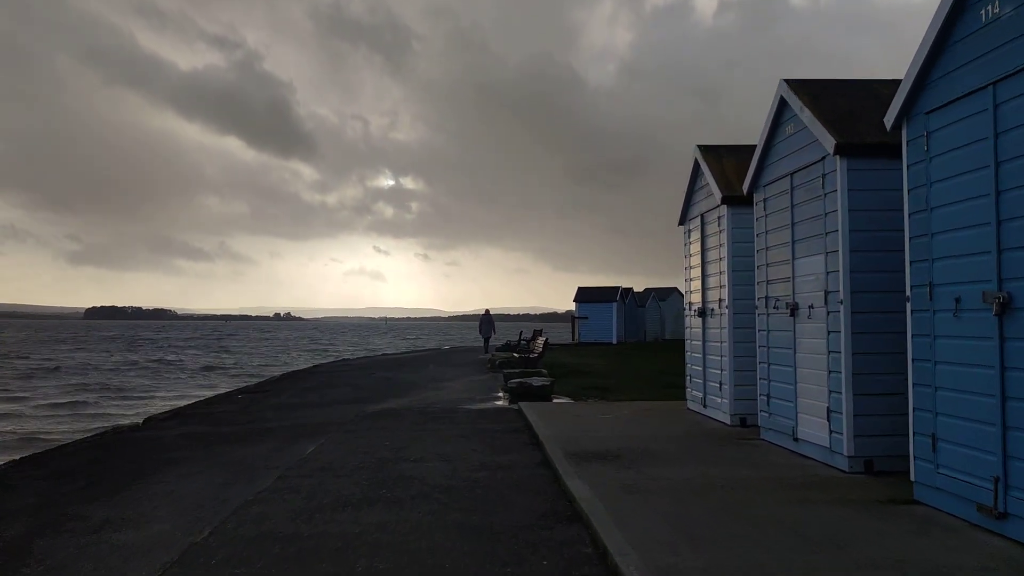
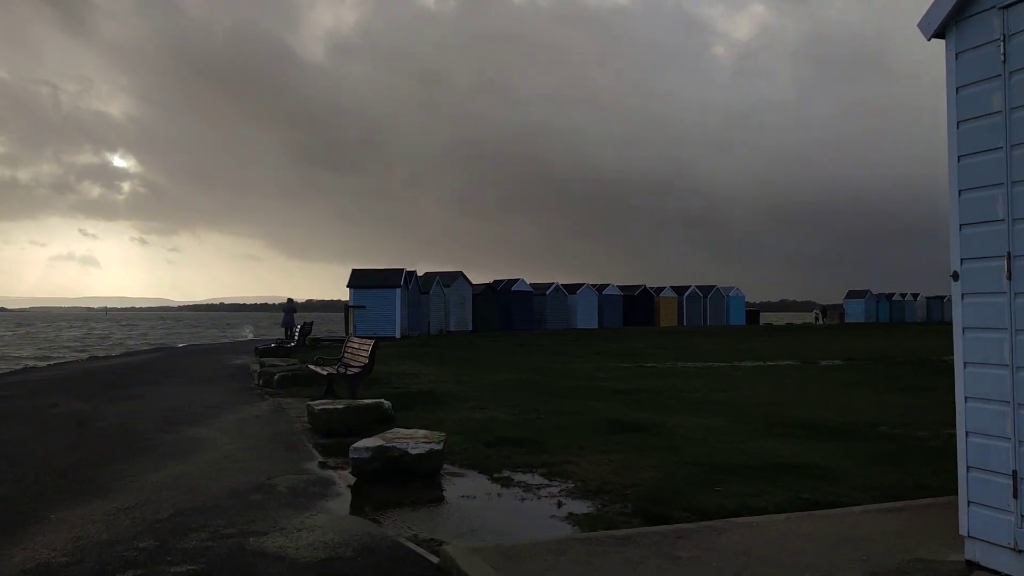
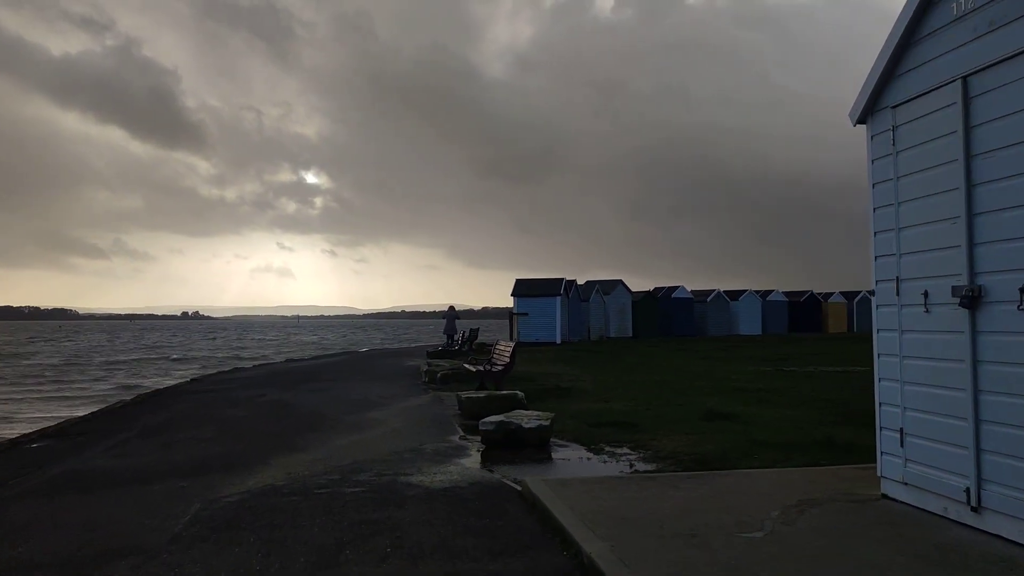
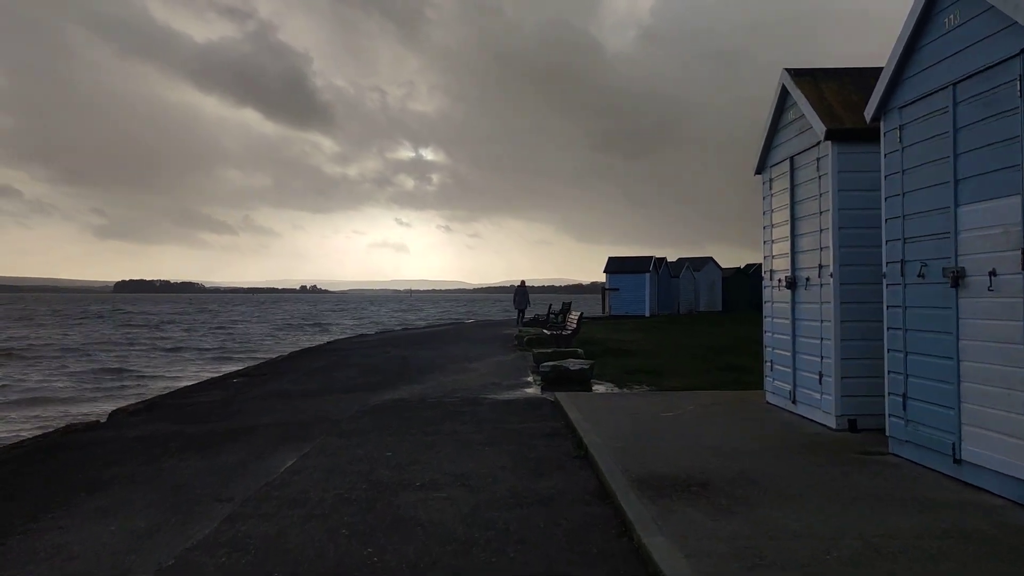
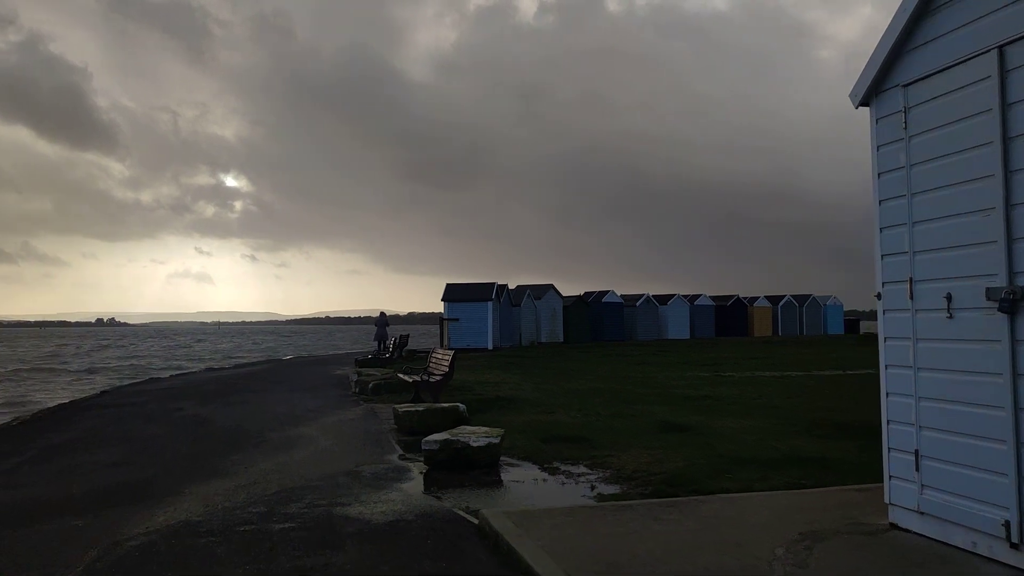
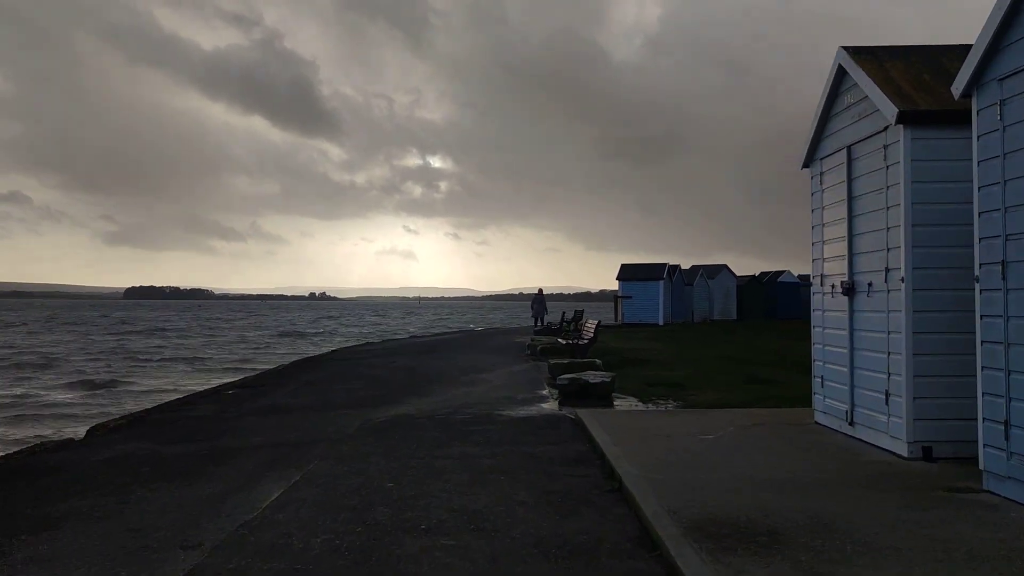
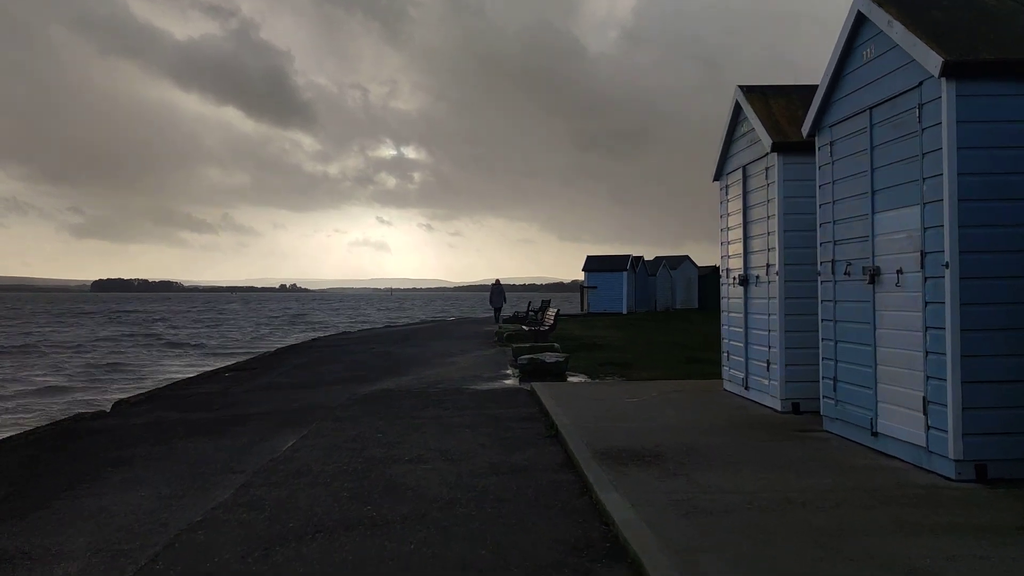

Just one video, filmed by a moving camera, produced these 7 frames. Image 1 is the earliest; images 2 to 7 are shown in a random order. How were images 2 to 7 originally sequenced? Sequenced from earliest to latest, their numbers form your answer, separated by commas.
7, 4, 6, 3, 5, 2
